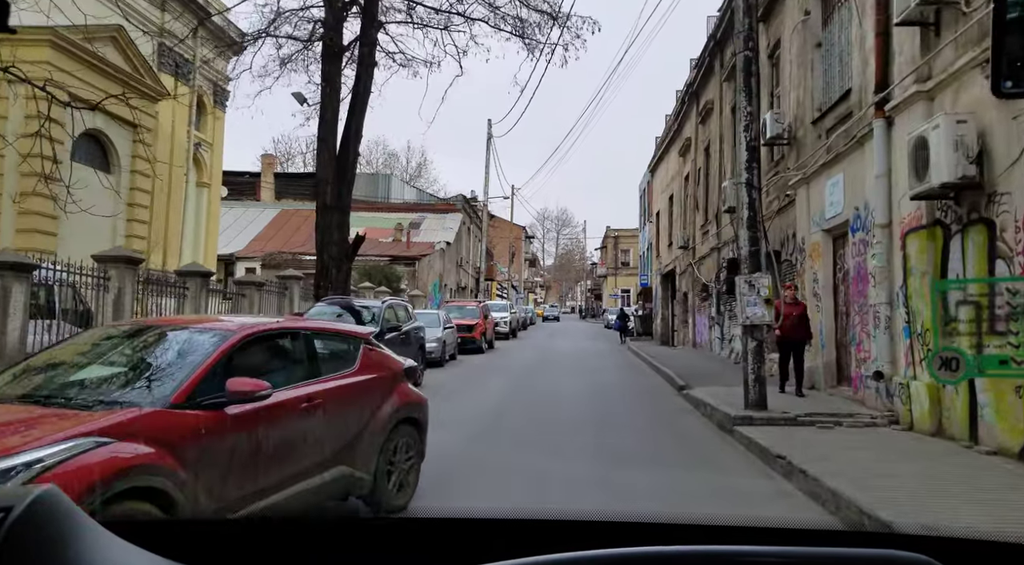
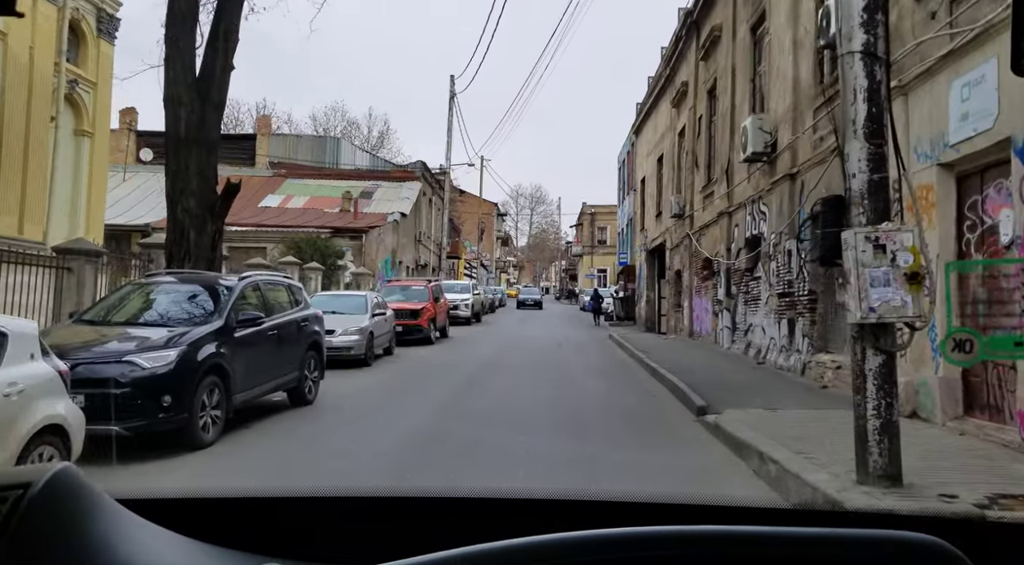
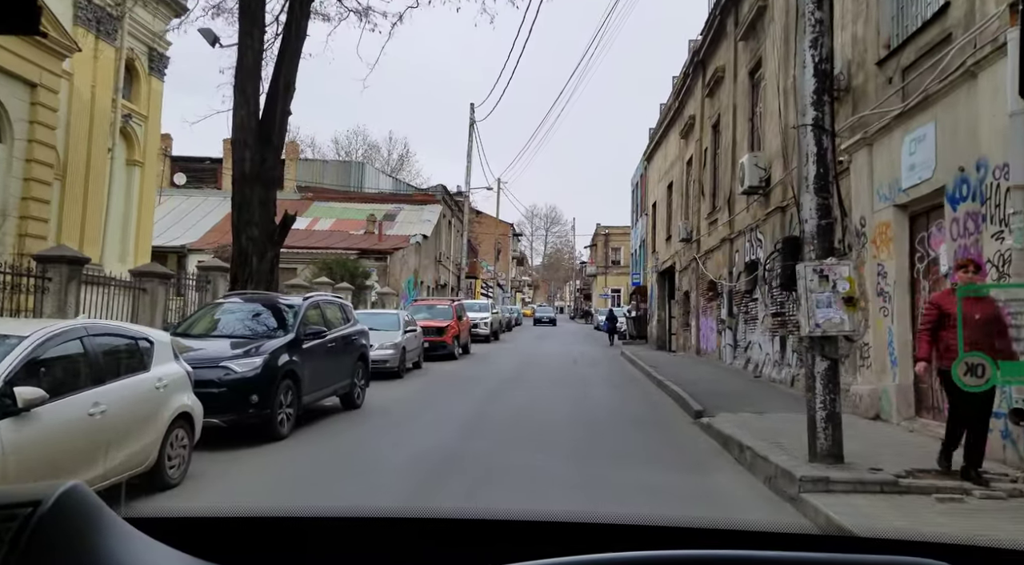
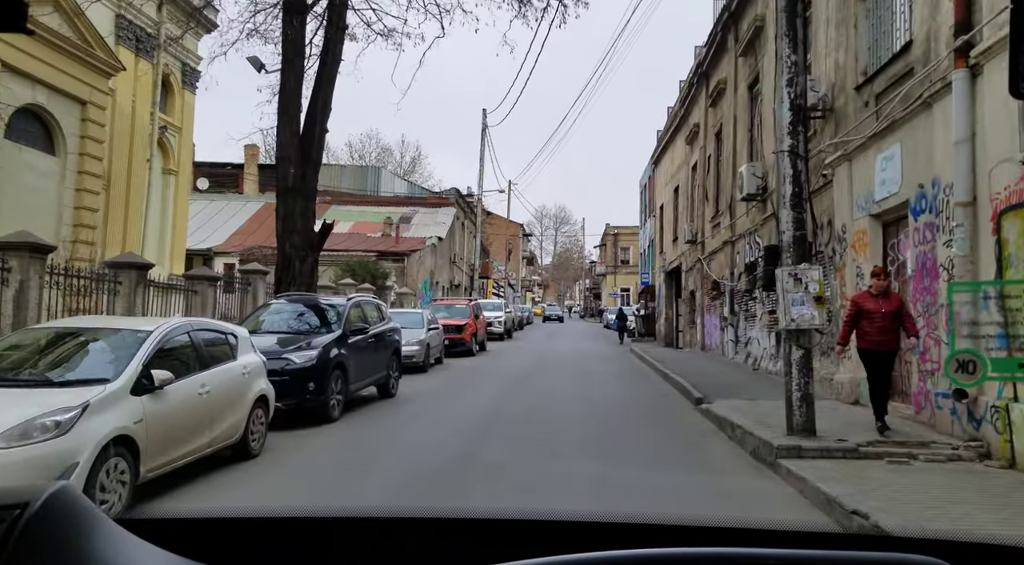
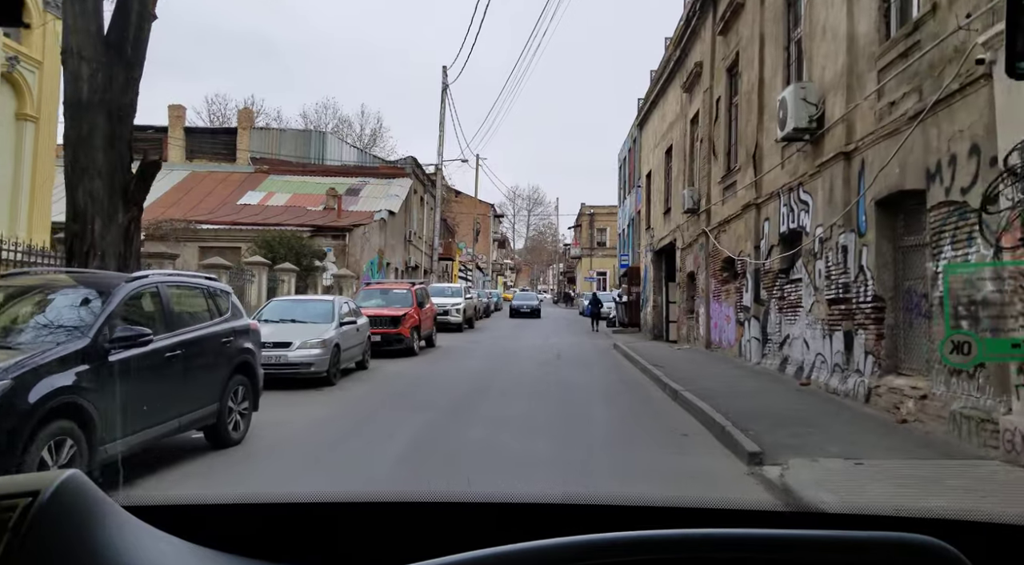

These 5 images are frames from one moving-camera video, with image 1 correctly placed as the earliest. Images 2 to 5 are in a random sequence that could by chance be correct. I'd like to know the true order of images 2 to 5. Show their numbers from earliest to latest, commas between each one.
4, 3, 2, 5
